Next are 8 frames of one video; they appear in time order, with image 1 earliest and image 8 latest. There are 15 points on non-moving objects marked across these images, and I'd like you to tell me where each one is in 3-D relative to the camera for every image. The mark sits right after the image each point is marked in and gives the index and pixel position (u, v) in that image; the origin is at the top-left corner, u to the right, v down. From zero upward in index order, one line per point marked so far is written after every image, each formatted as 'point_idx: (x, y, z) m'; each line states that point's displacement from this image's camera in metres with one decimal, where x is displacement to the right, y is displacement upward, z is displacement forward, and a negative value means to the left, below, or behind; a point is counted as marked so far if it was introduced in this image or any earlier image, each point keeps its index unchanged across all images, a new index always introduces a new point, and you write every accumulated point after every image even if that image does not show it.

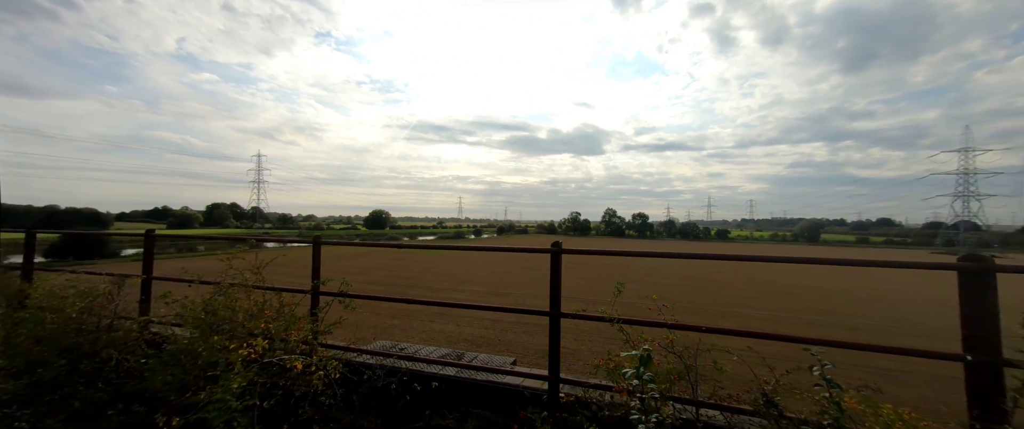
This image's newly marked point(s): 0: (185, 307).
0: (-3.2, -0.9, +3.0) m
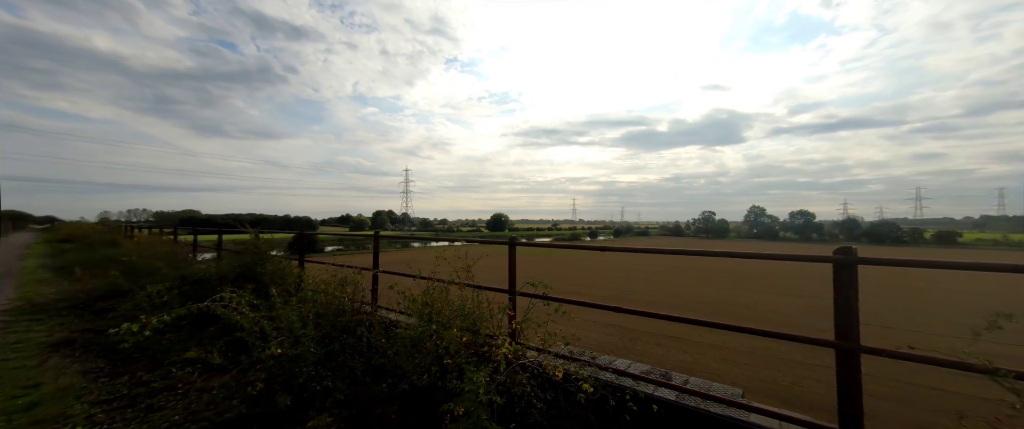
0: (-1.2, -0.9, +3.5) m
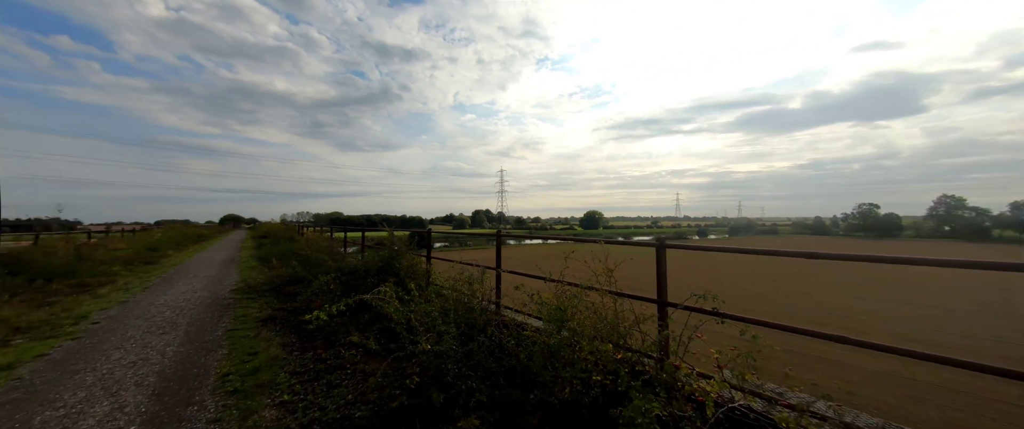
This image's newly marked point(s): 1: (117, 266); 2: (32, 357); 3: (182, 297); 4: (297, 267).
0: (+0.3, -0.9, +3.4) m
1: (-12.3, -1.7, +9.9) m
2: (-5.2, -1.6, +3.4) m
3: (-6.4, -1.6, +6.0) m
4: (-5.4, -1.3, +7.9) m
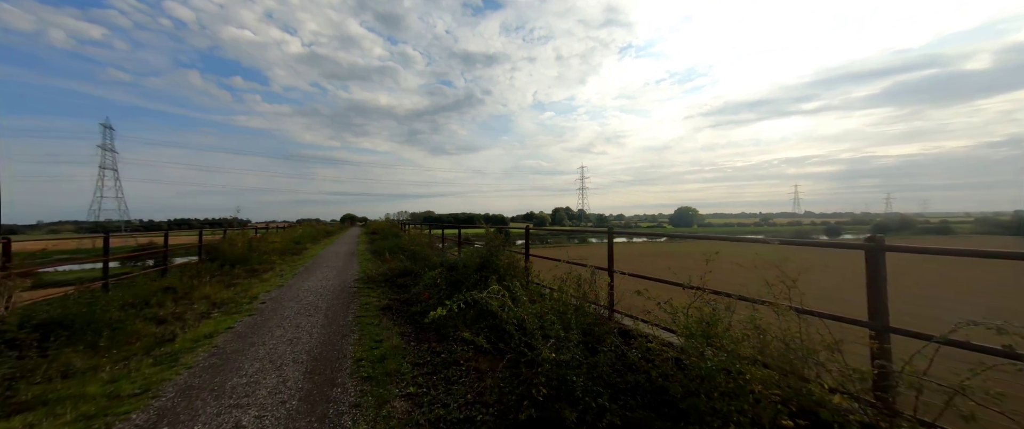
0: (+1.5, -0.9, +2.9) m
1: (-9.2, -1.7, +12.2) m
2: (-3.9, -1.5, +4.2) m
3: (-4.4, -1.6, +7.1) m
4: (-3.0, -1.3, +8.6) m
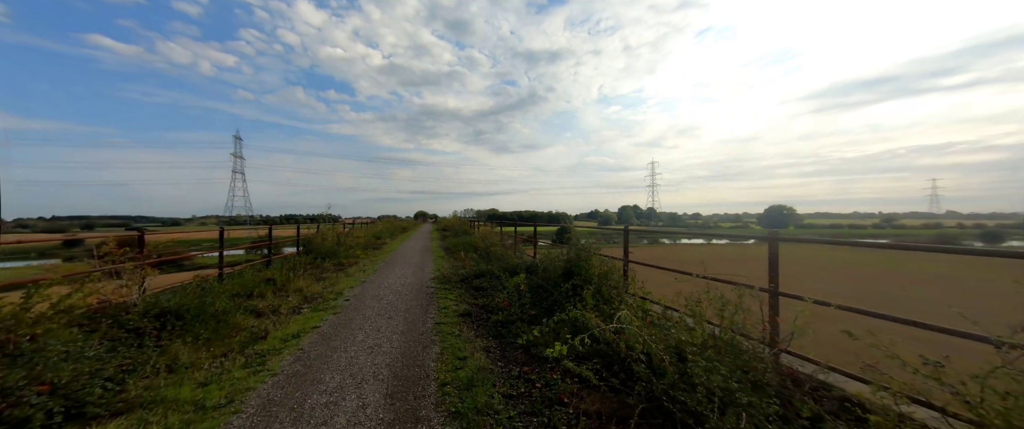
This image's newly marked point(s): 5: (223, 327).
0: (+2.3, -0.9, +1.7) m
1: (-6.3, -1.5, +13.0) m
2: (-2.6, -1.5, +4.1) m
3: (-2.6, -1.5, +7.0) m
4: (-0.9, -1.2, +8.2) m
5: (-3.7, -1.4, +4.0) m
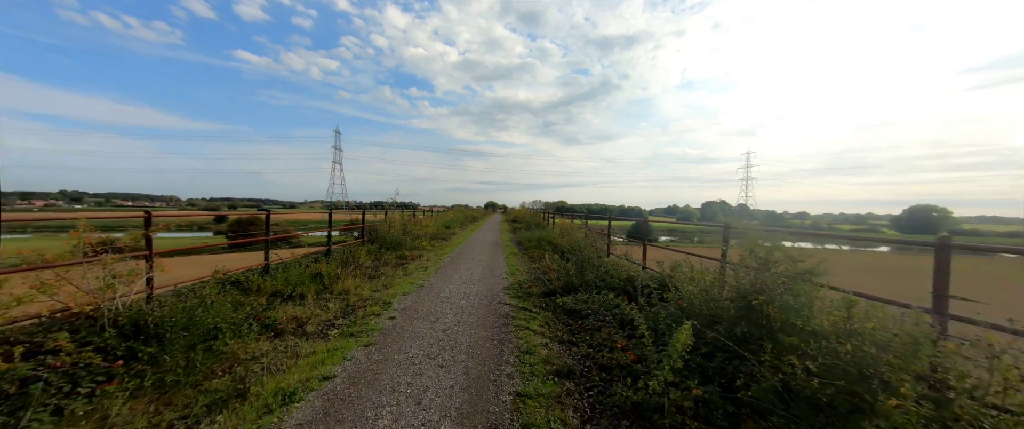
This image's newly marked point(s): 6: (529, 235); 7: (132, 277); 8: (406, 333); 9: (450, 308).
0: (+2.8, -0.9, -0.9) m
1: (-3.2, -1.0, +12.0) m
2: (-1.5, -1.3, +2.5) m
3: (-0.9, -1.3, +5.3) m
4: (+1.0, -1.0, +6.2) m
5: (-2.6, -1.2, +2.7) m
6: (+0.7, -0.9, +13.5) m
7: (-4.0, -0.7, +3.3) m
8: (-1.2, -1.3, +3.6) m
9: (-0.9, -1.3, +4.4) m
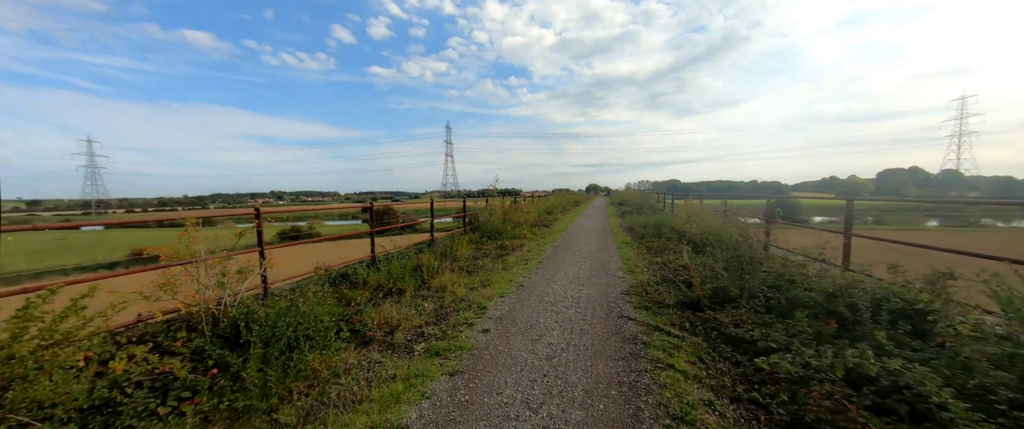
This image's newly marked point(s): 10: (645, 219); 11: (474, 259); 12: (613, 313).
0: (+2.3, -1.0, -2.7) m
1: (+0.6, -0.5, +11.3) m
2: (-0.7, -1.3, +1.8) m
3: (+0.8, -1.1, +4.3) m
4: (+2.8, -0.8, +4.5) m
5: (-1.7, -1.2, +2.4) m
6: (+4.8, -0.2, +11.6) m
7: (-2.8, -0.6, +3.3) m
8: (-0.1, -1.2, +2.7) m
9: (+0.5, -1.2, +3.5) m
10: (+4.9, -0.2, +11.7) m
11: (-0.8, -0.9, +6.8) m
12: (+1.2, -1.1, +3.7) m
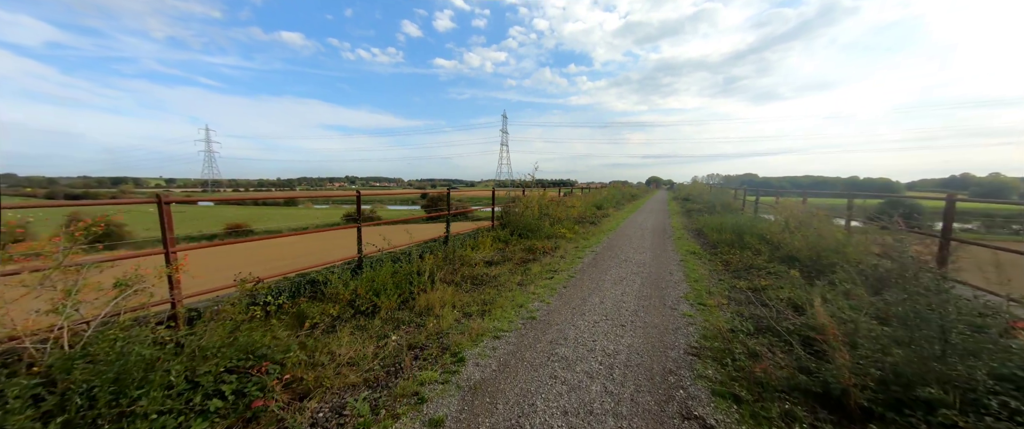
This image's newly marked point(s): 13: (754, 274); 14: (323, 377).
0: (+1.1, -1.3, -4.4) m
1: (+1.8, -0.4, +9.7) m
2: (-1.2, -1.3, +0.6) m
3: (+0.8, -1.1, +2.8) m
4: (+2.8, -0.9, +2.6) m
5: (-2.0, -1.2, +1.2) m
6: (+6.0, -0.2, +9.2) m
7: (-2.9, -0.6, +2.3) m
8: (-0.4, -1.3, +1.4) m
9: (+0.3, -1.2, +2.0) m
10: (+6.1, -0.2, +9.3) m
11: (-0.4, -0.8, +5.4) m
12: (+1.0, -1.2, +2.1) m
13: (+3.9, -0.8, +5.1) m
14: (-1.4, -1.2, +2.3) m
